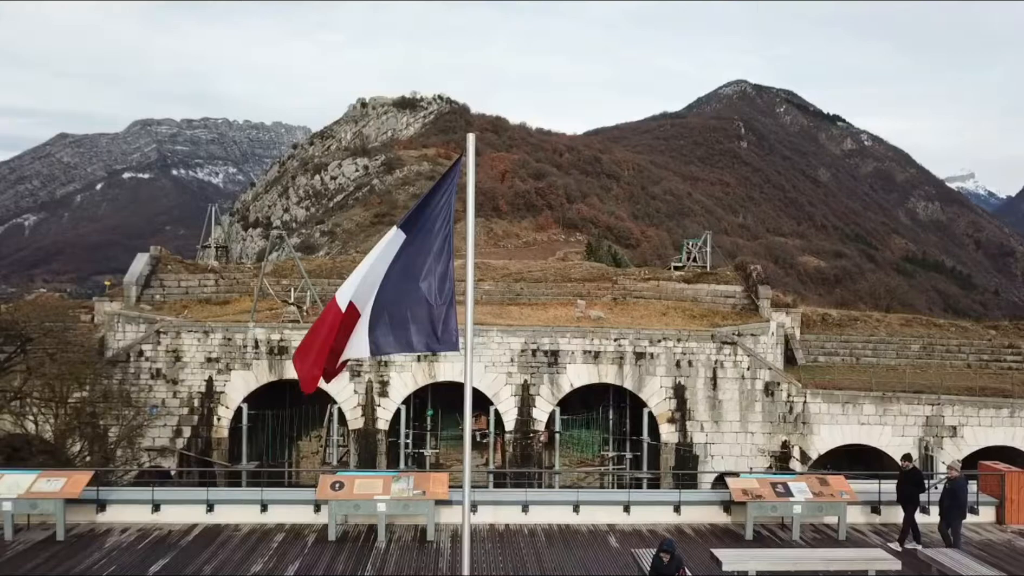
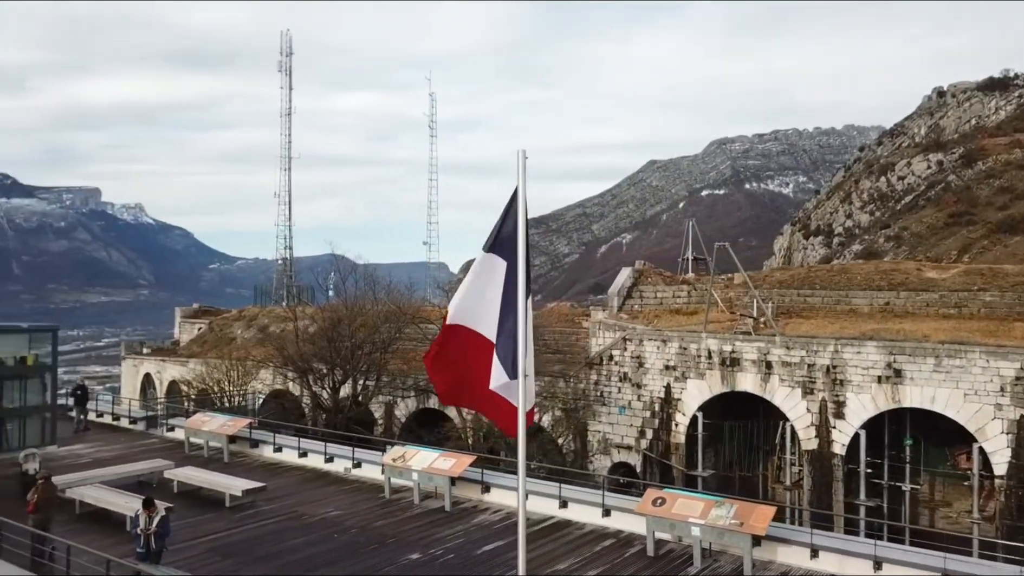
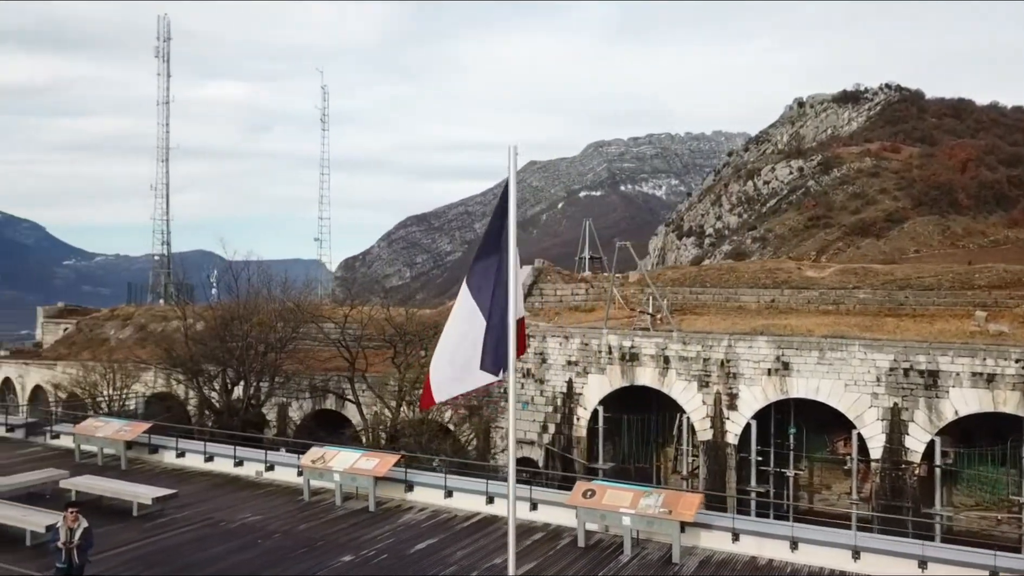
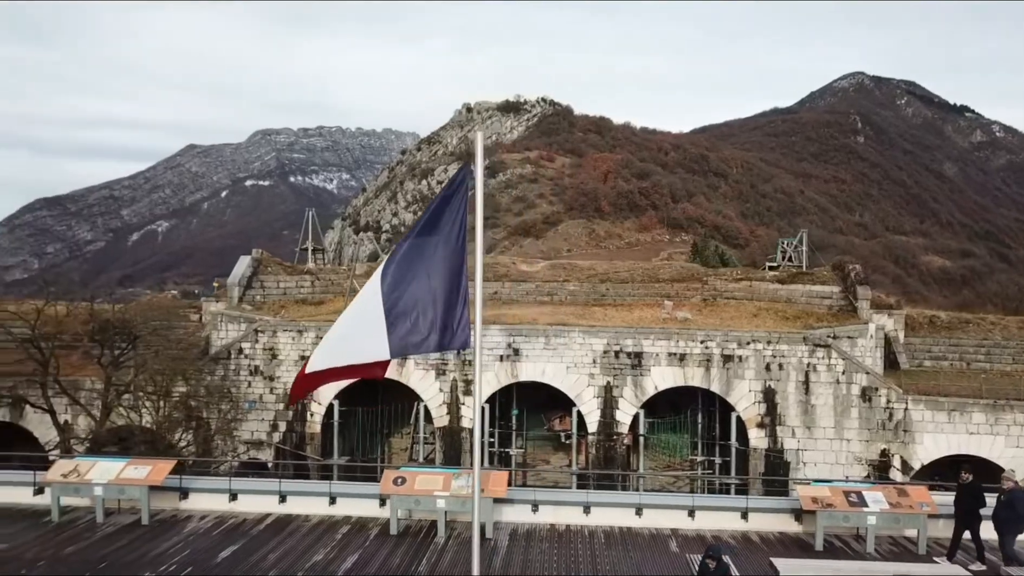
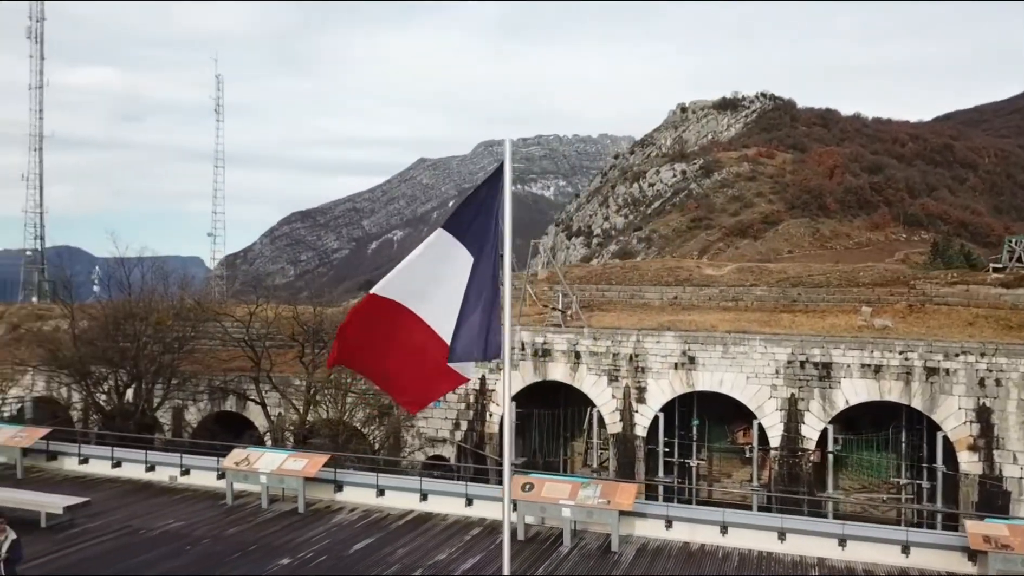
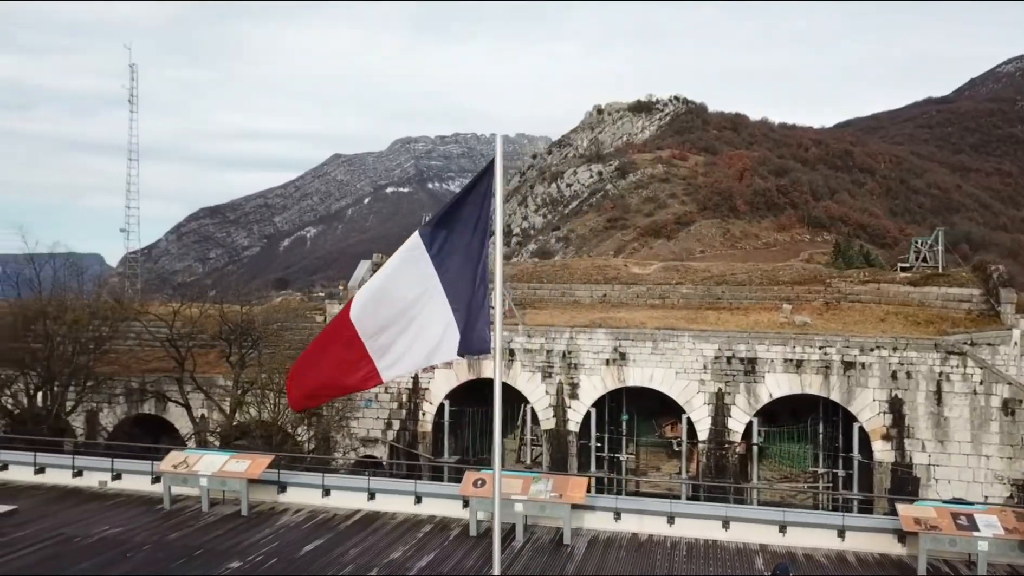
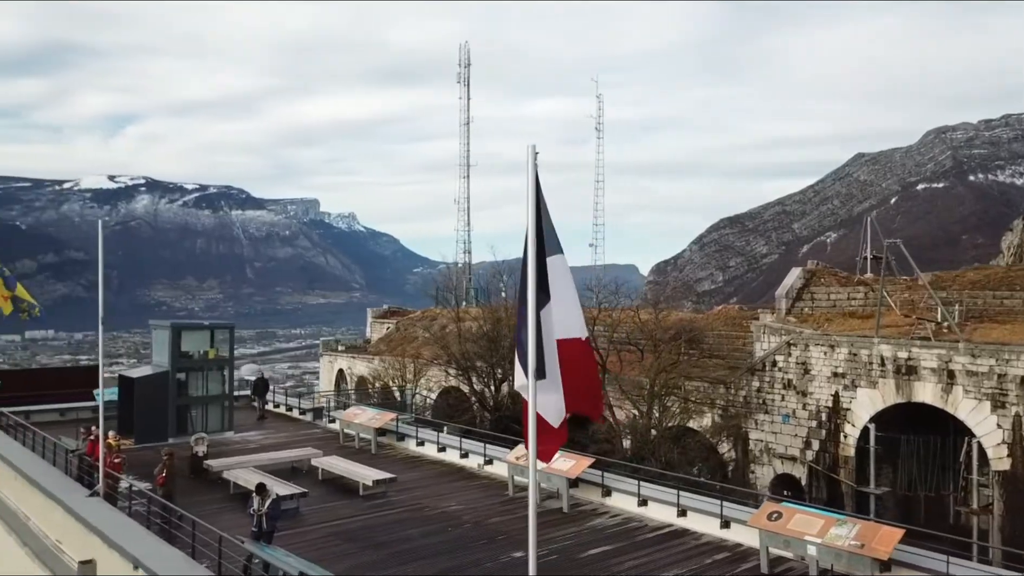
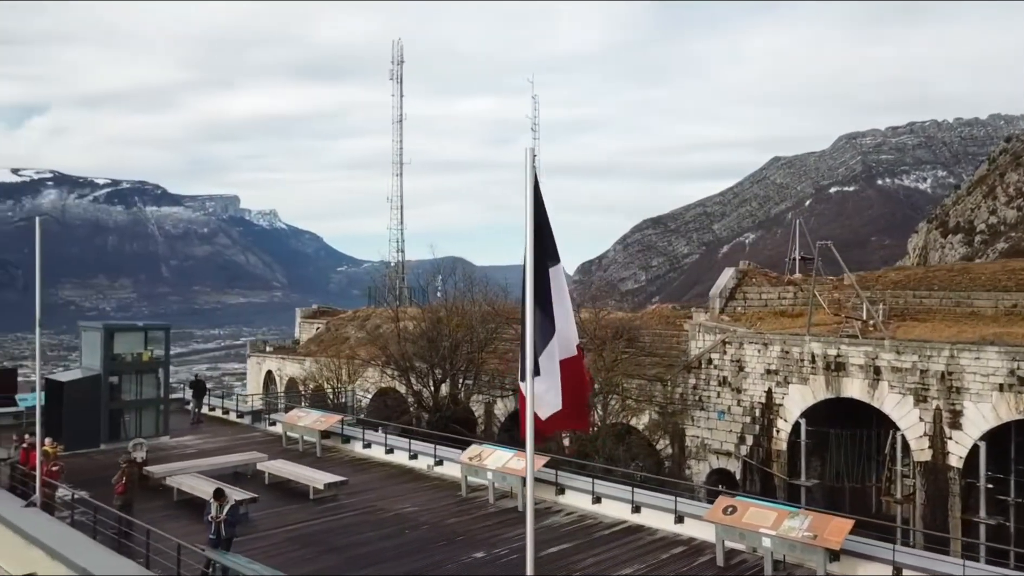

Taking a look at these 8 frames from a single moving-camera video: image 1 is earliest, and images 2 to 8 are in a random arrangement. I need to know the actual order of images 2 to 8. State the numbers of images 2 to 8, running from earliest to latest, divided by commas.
4, 6, 5, 3, 2, 8, 7
